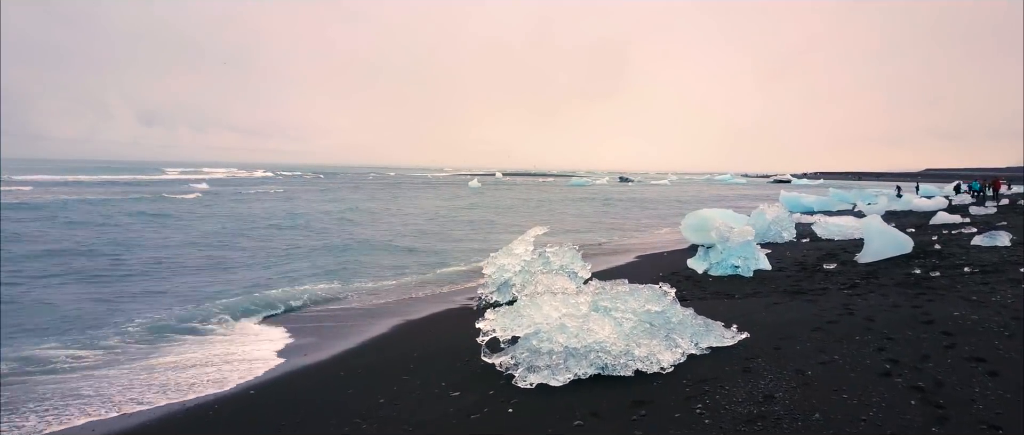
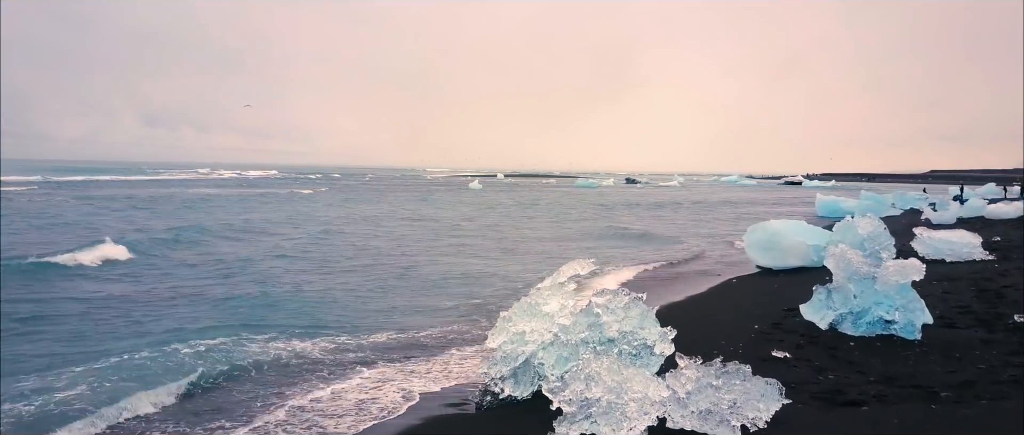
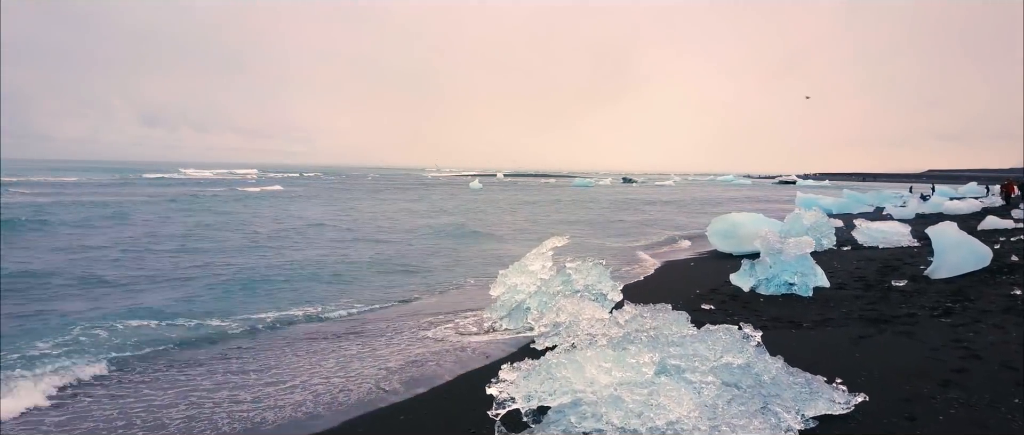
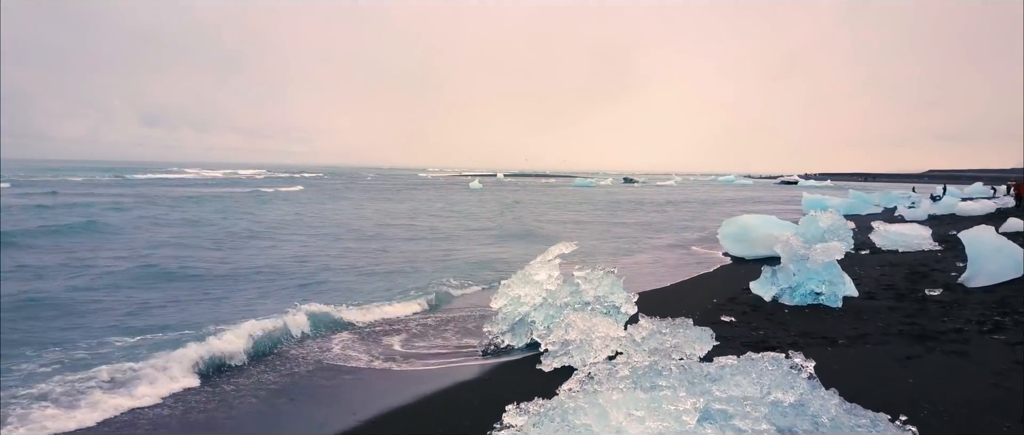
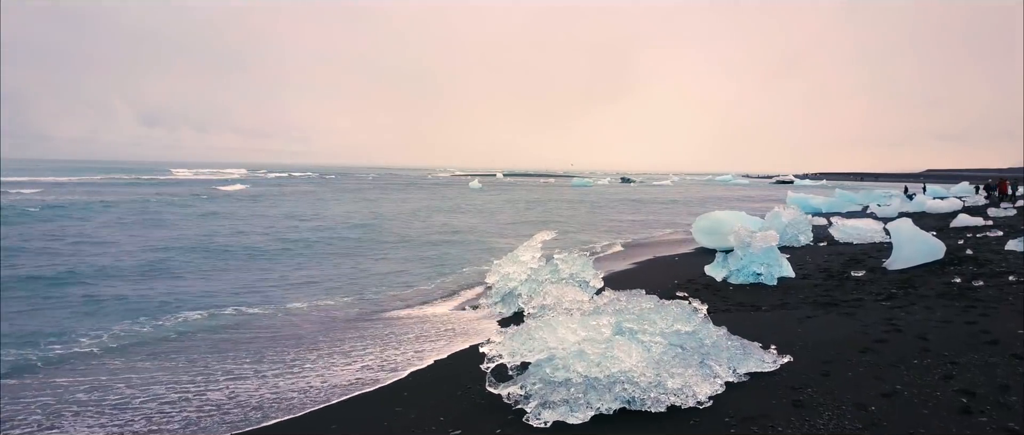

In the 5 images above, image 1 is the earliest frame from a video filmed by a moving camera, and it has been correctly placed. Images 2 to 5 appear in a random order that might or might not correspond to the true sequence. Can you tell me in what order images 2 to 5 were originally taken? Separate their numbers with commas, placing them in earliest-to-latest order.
5, 3, 4, 2
